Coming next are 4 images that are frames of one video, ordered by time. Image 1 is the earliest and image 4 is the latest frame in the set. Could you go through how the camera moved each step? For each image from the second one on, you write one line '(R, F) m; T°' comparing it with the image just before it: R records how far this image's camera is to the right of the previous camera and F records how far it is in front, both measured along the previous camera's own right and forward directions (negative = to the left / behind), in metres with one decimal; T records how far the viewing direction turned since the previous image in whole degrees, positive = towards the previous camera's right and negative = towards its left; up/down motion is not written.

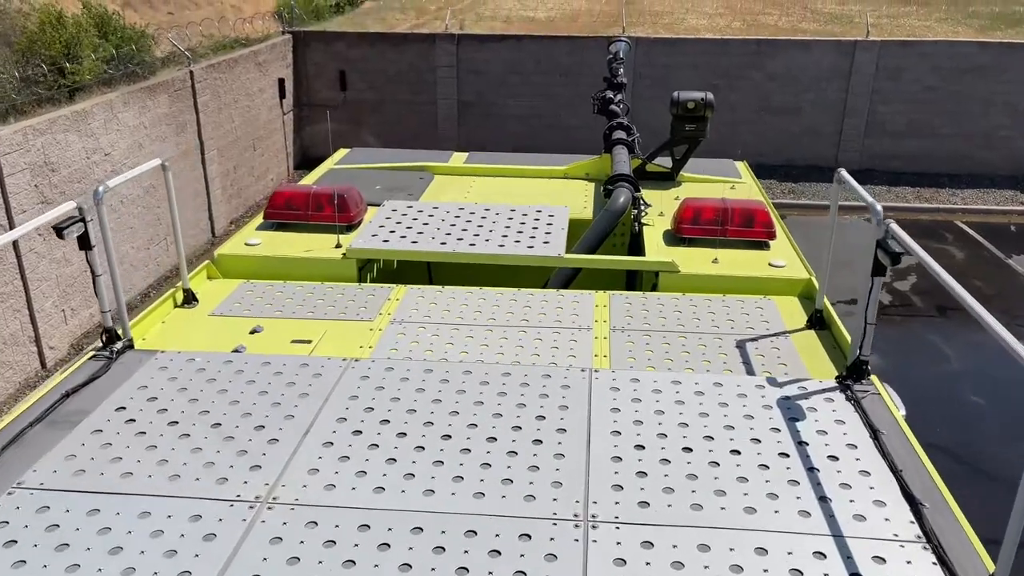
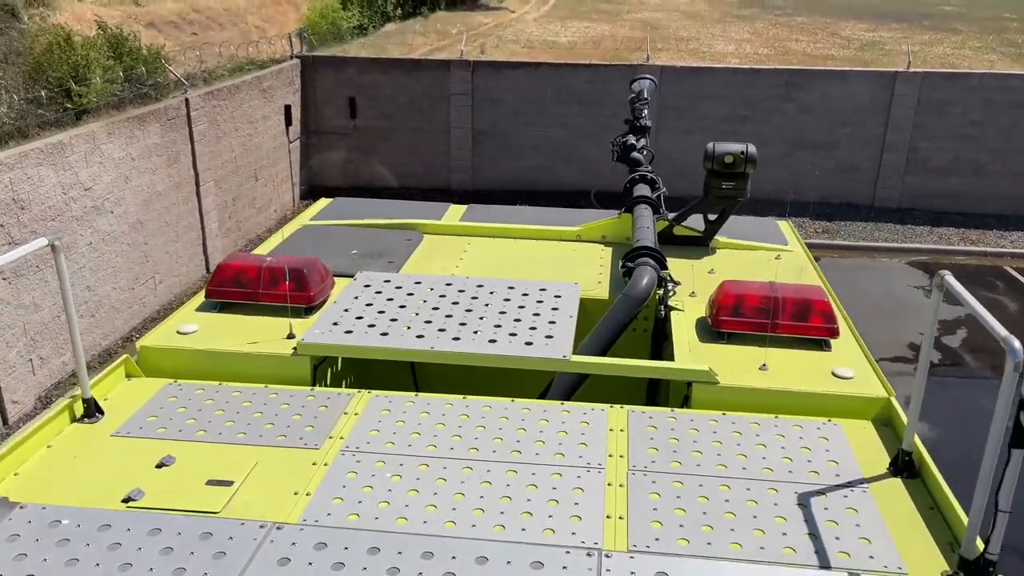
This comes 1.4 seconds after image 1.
(+0.1, +0.7) m; -1°
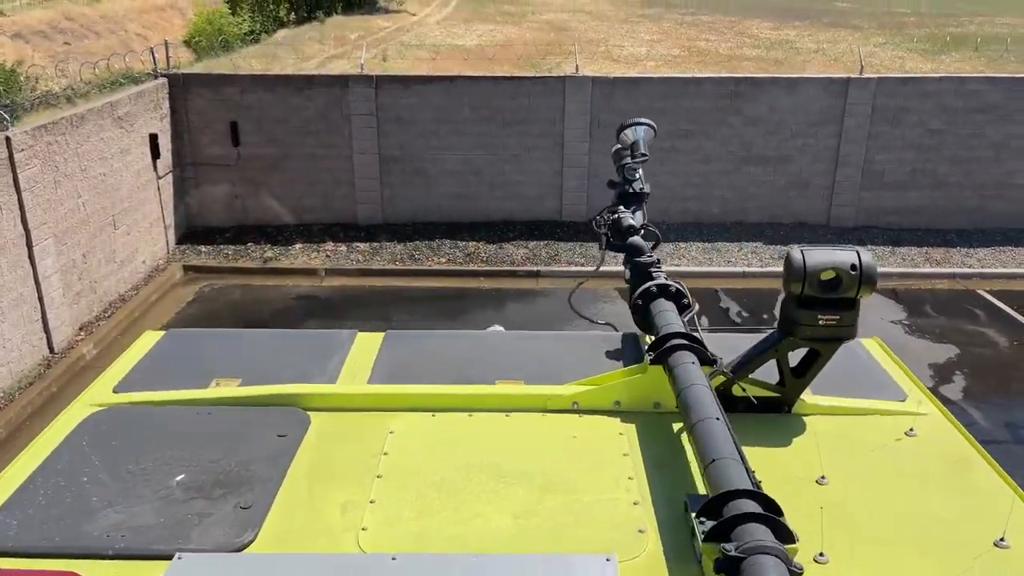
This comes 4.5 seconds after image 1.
(-0.1, +1.6) m; +6°
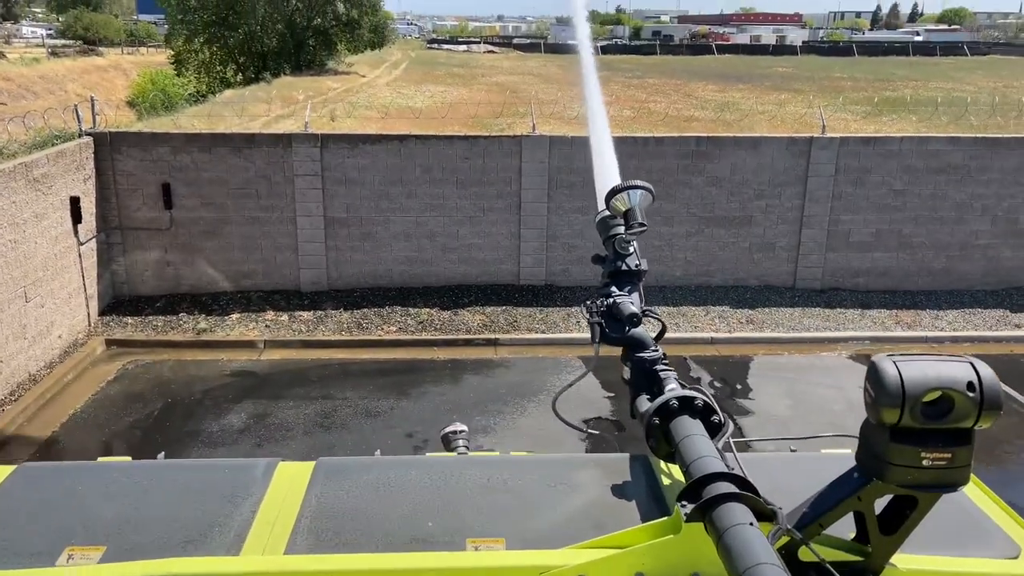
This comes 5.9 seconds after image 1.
(-0.1, +0.6) m; +3°
